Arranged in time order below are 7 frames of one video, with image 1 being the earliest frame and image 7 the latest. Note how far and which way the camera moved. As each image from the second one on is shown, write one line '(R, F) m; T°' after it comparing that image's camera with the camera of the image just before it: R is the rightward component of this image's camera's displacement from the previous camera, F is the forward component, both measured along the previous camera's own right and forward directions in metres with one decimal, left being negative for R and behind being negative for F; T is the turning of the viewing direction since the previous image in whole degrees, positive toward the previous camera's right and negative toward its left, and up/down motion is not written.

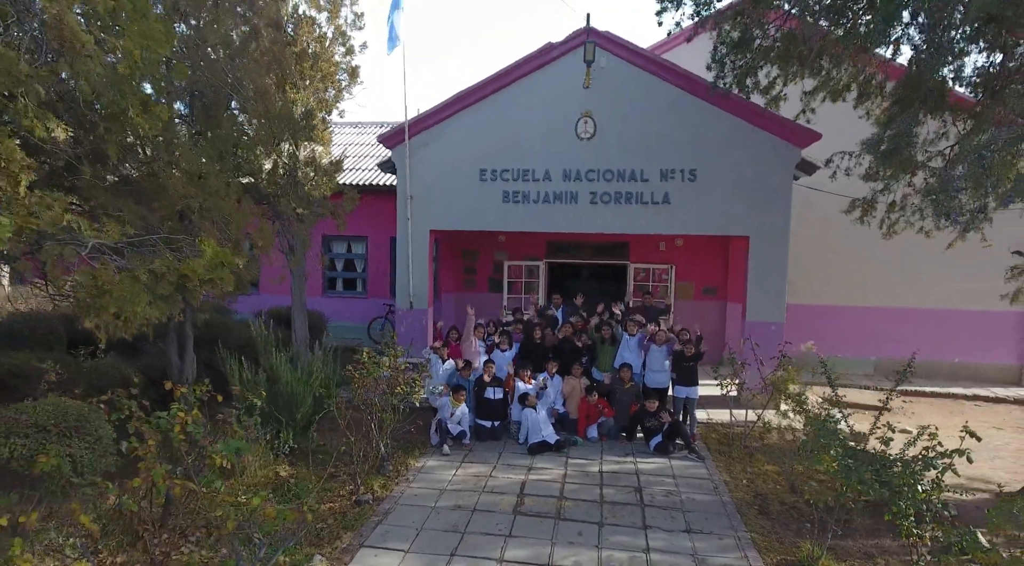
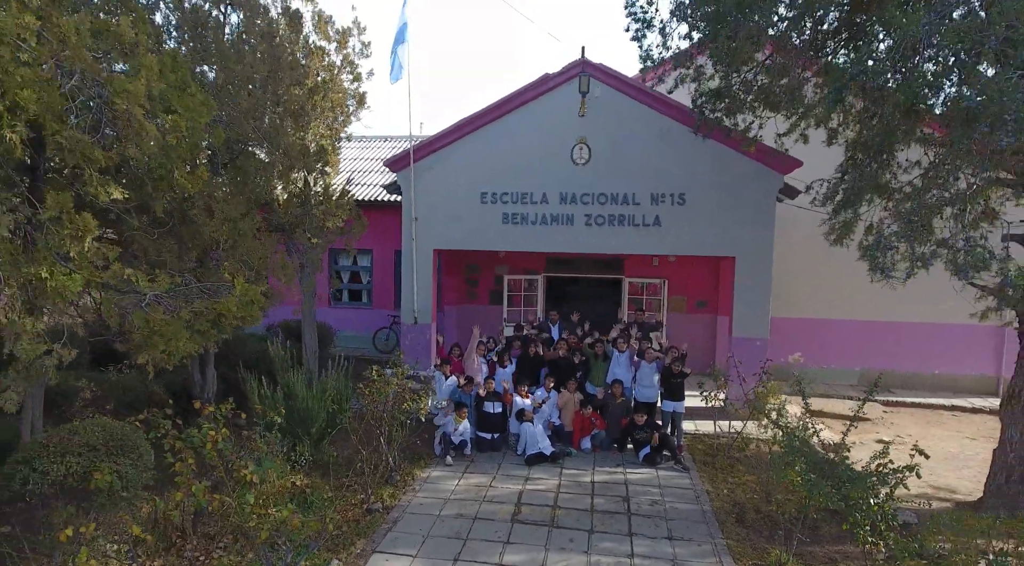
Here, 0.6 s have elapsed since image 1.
(0.0, -0.6) m; 0°
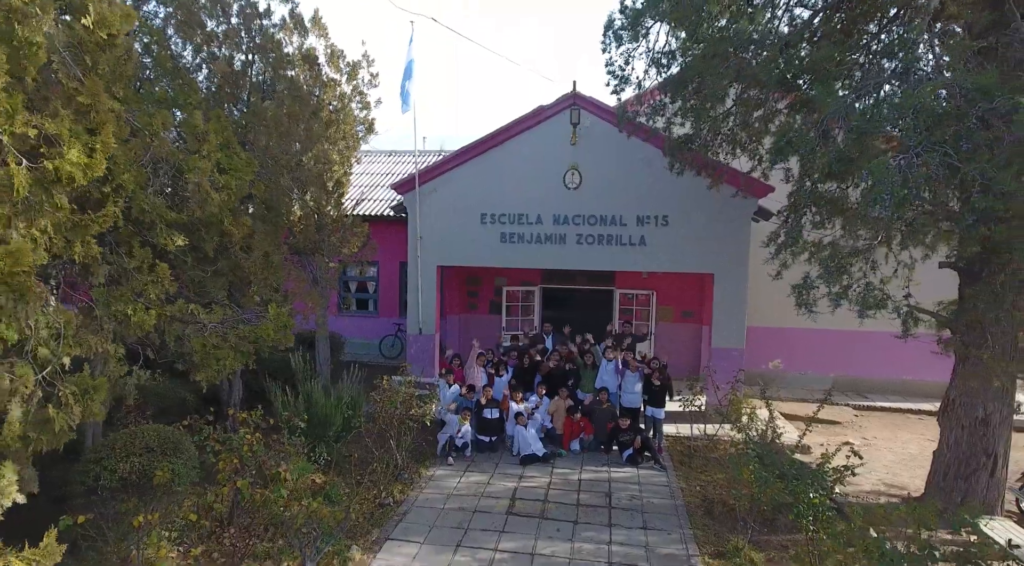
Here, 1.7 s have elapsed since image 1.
(+0.1, -1.0) m; 0°
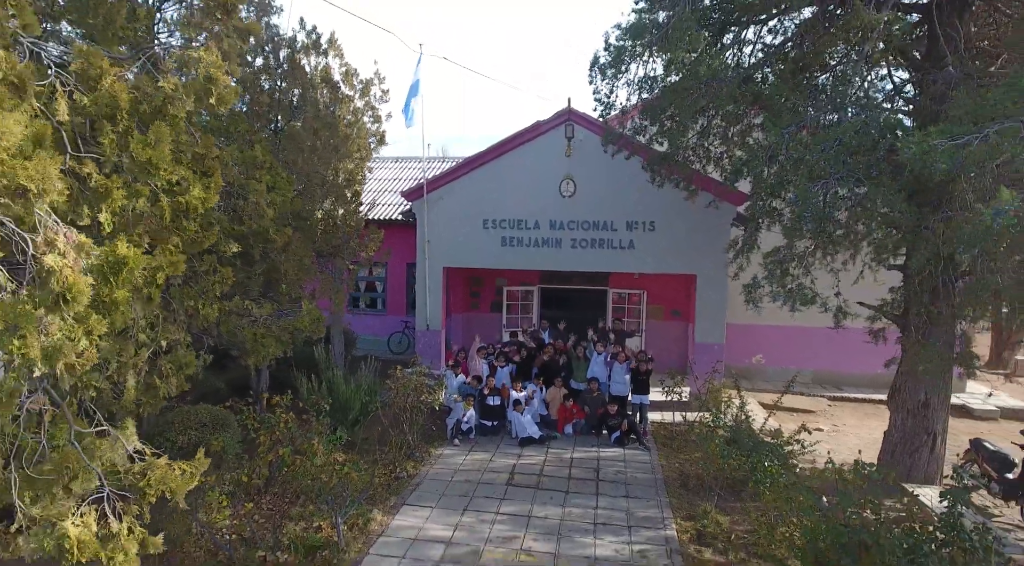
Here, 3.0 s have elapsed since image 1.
(0.0, -1.1) m; 0°
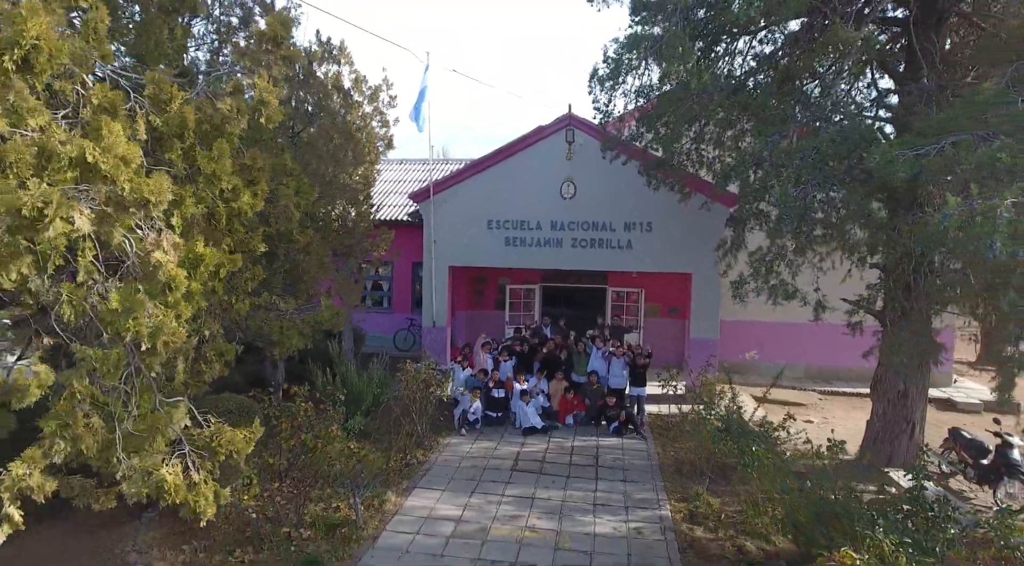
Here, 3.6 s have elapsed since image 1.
(-0.1, -0.6) m; 0°
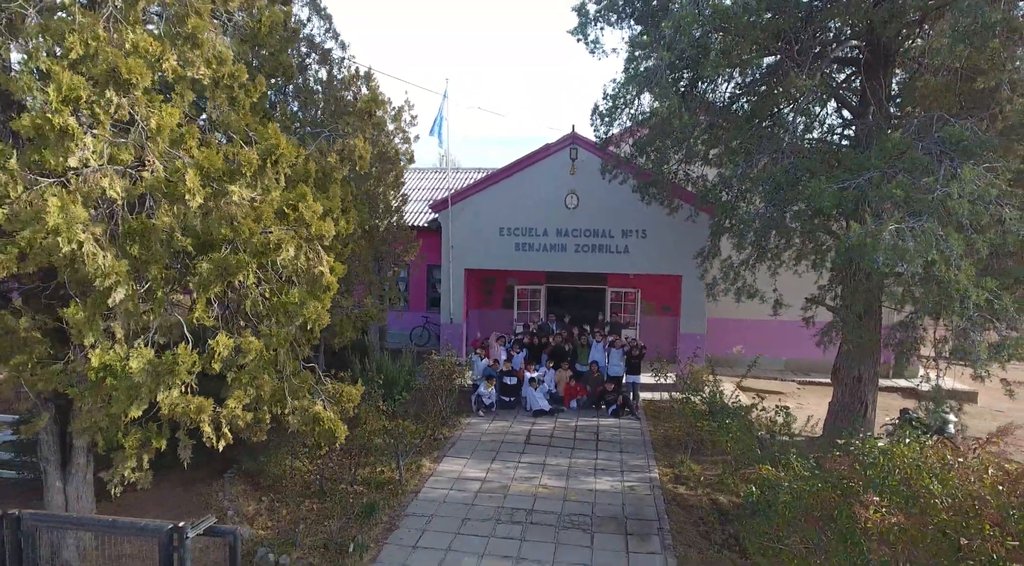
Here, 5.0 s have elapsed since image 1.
(-0.2, -1.7) m; 0°
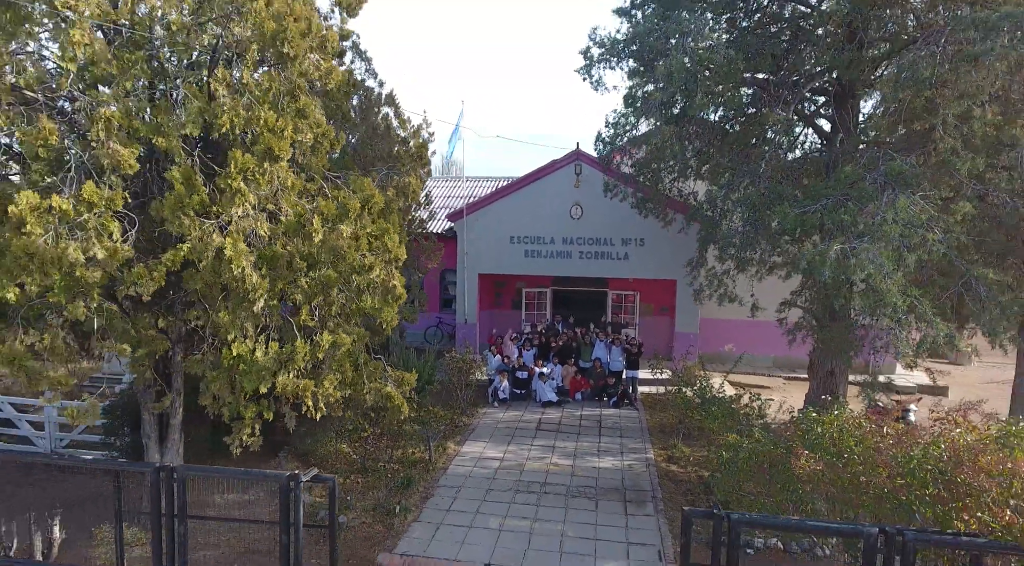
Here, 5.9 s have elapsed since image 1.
(-0.2, -1.5) m; 0°
